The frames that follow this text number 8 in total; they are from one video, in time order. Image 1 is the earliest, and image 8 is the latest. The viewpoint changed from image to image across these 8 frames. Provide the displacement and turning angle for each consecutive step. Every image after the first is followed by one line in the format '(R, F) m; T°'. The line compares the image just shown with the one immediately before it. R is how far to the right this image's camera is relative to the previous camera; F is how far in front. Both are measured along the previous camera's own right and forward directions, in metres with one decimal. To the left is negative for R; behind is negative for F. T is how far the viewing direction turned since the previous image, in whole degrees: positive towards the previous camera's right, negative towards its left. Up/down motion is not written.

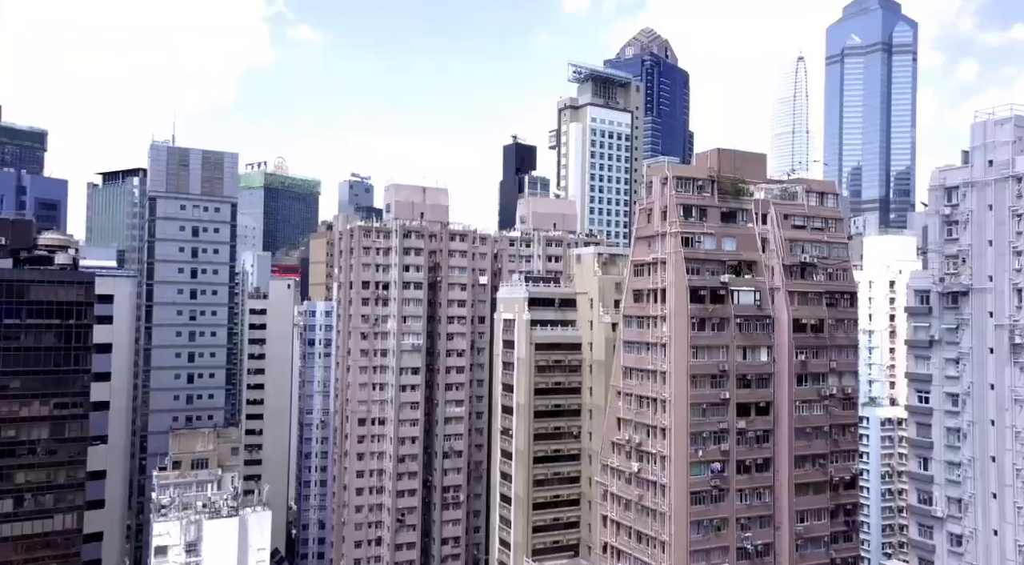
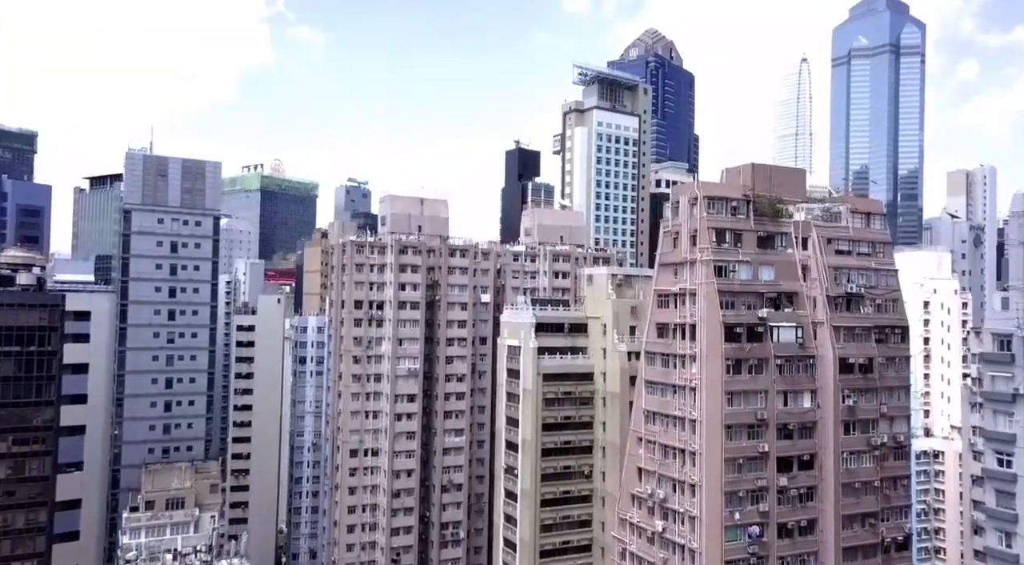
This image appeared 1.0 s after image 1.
(-0.3, +5.4) m; 0°
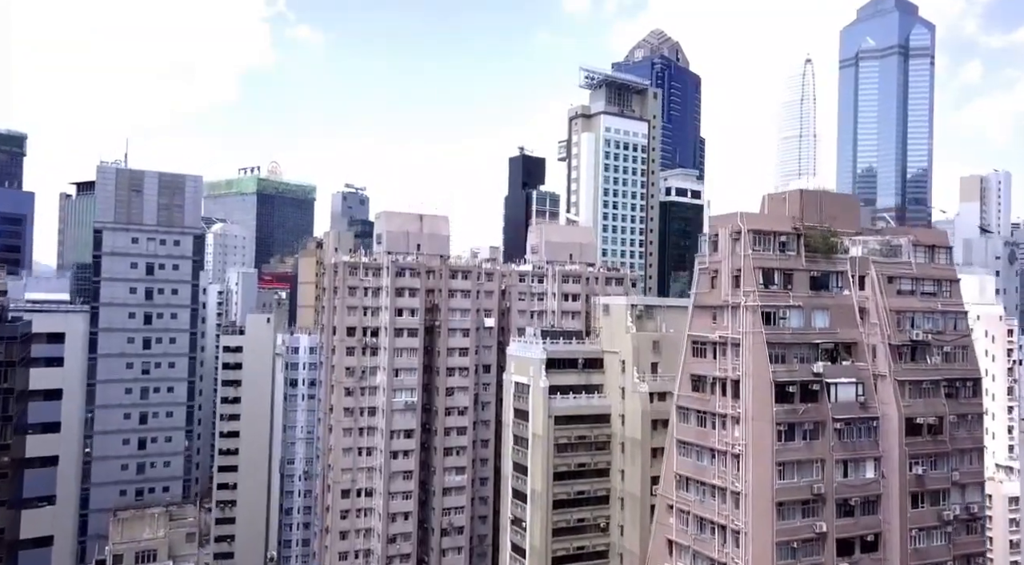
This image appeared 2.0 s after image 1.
(-0.5, +5.6) m; 0°
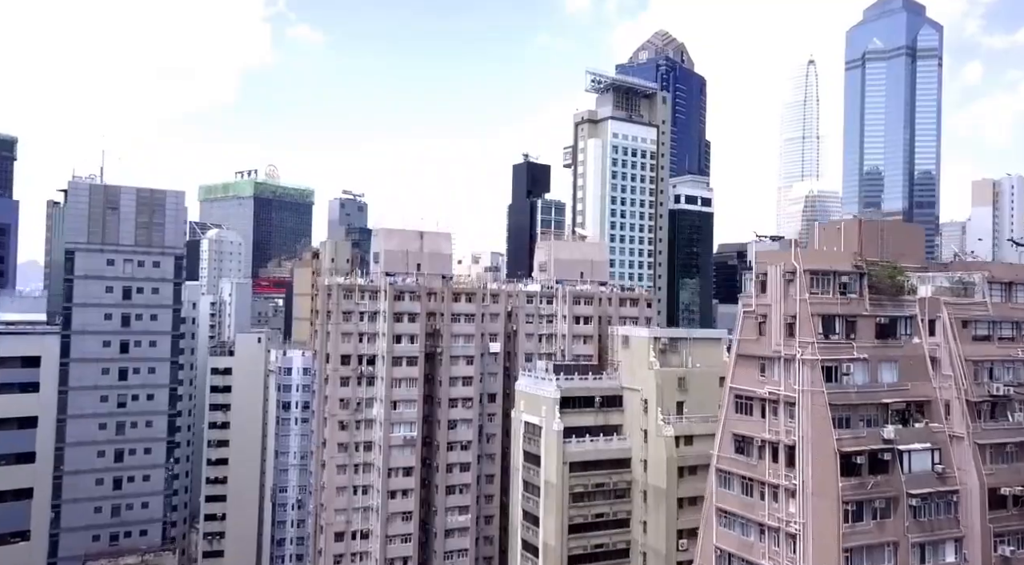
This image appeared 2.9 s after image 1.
(-0.5, +4.8) m; 0°
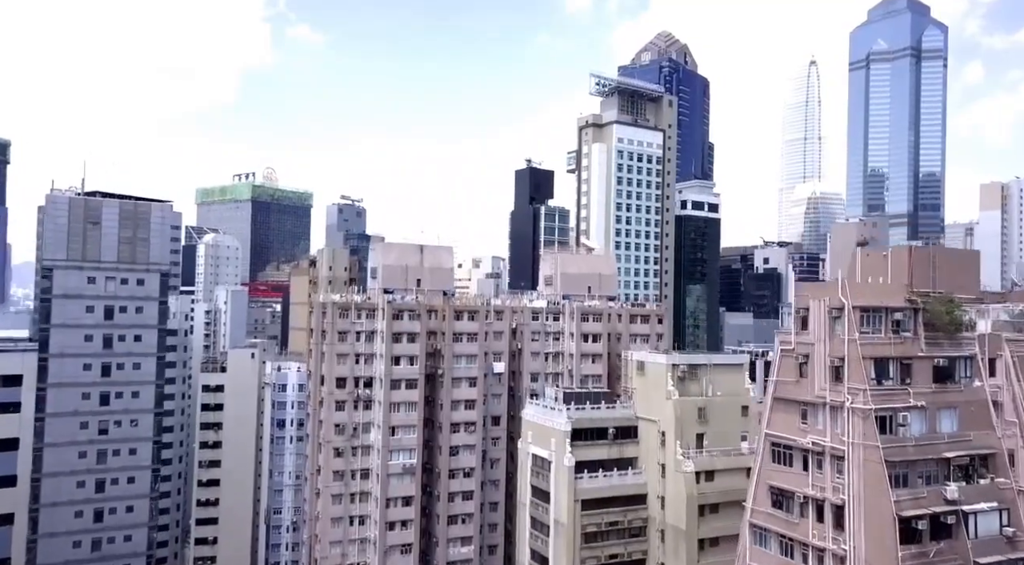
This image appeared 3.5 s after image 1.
(-0.3, +3.2) m; 0°
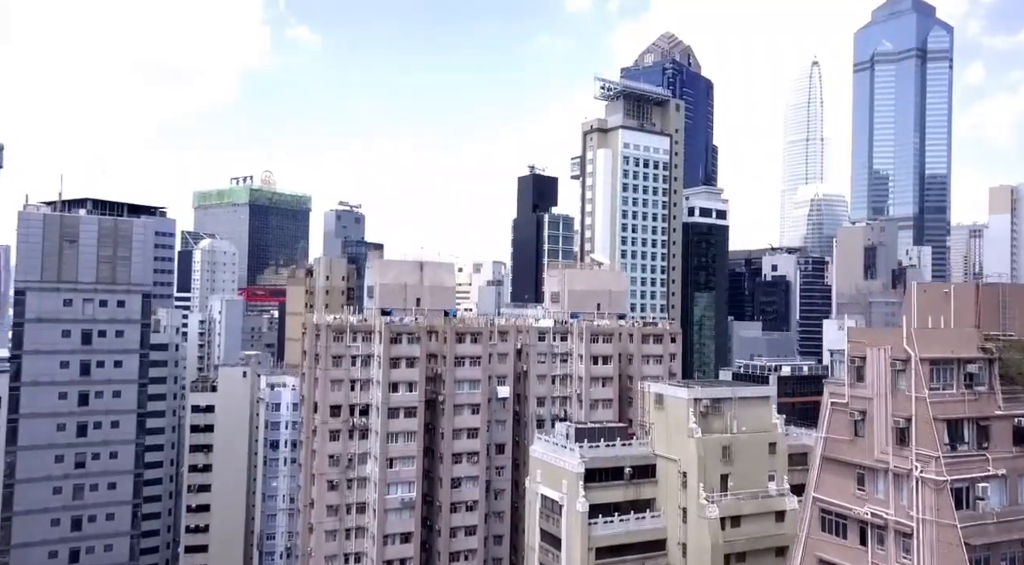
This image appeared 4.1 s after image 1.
(-0.3, +3.5) m; 0°
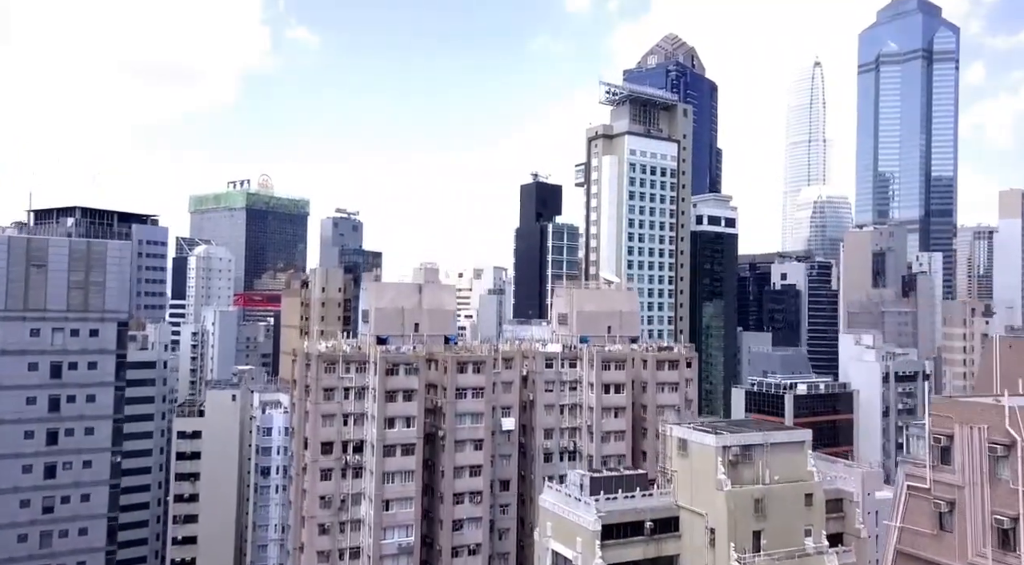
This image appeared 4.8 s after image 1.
(-0.3, +3.9) m; 0°
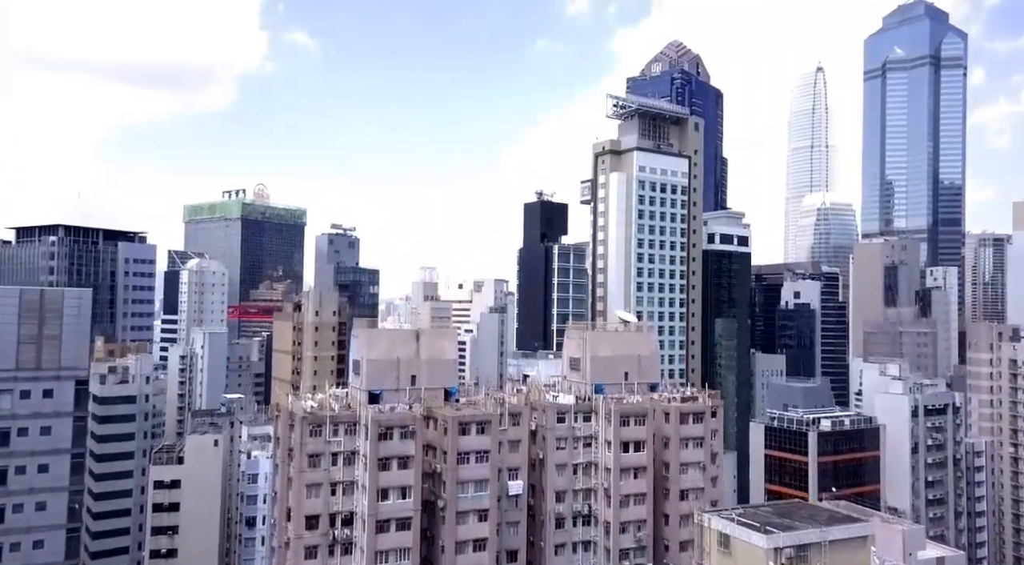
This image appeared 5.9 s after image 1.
(-0.5, +5.4) m; 0°
